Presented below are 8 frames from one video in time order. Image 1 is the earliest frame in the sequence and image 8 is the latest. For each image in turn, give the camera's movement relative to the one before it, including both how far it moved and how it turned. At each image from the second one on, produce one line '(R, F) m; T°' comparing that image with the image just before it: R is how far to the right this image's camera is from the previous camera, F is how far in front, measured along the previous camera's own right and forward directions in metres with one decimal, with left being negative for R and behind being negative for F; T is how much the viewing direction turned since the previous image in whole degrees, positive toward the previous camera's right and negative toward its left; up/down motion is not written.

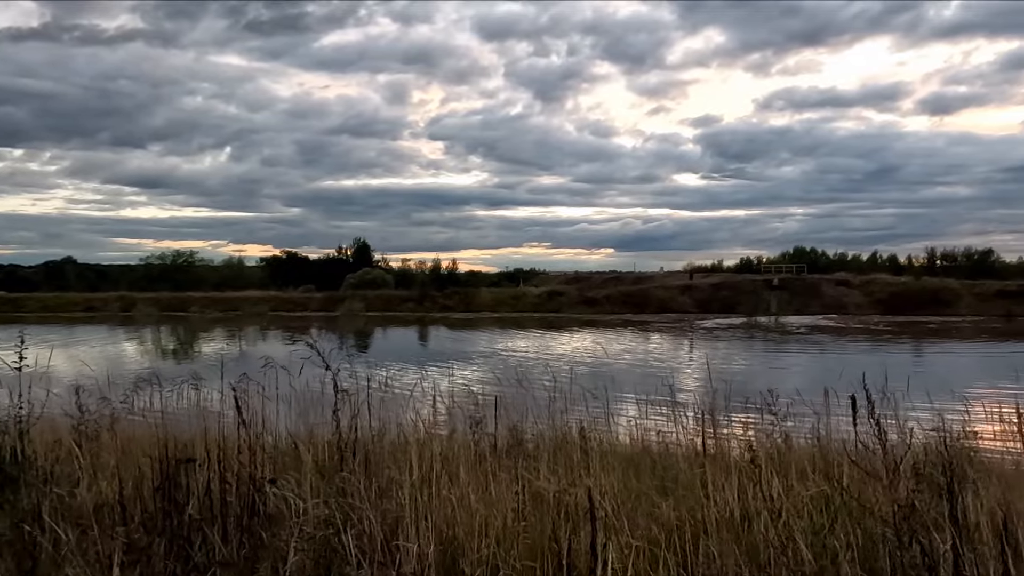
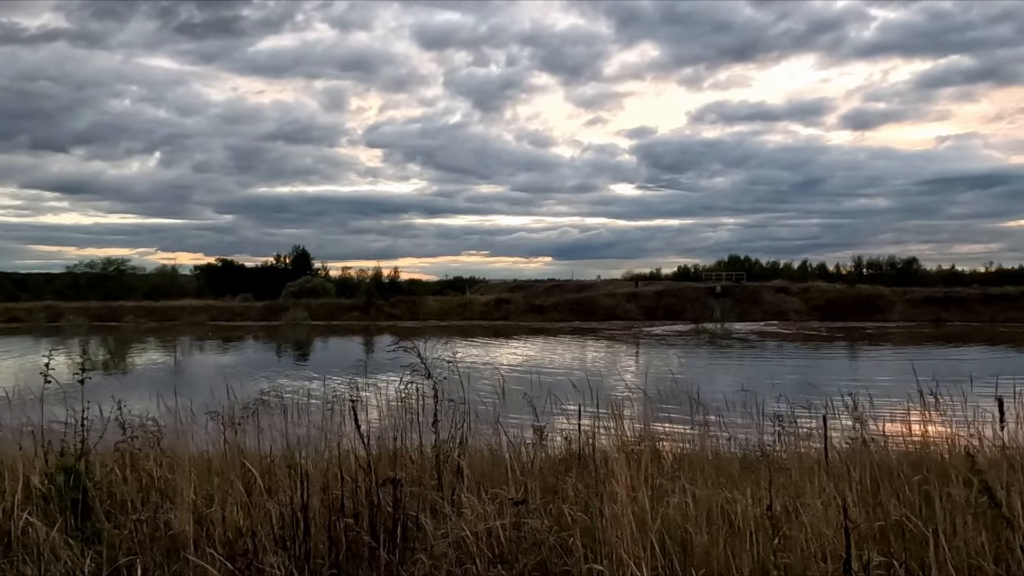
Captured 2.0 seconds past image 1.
(-0.7, -0.4) m; +5°
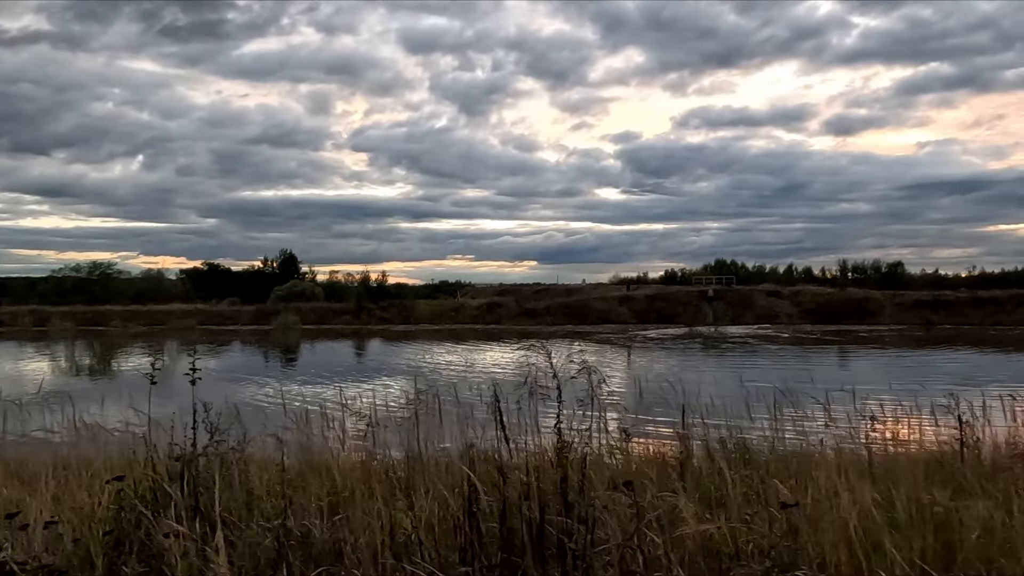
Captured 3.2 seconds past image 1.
(-0.5, -0.3) m; +1°
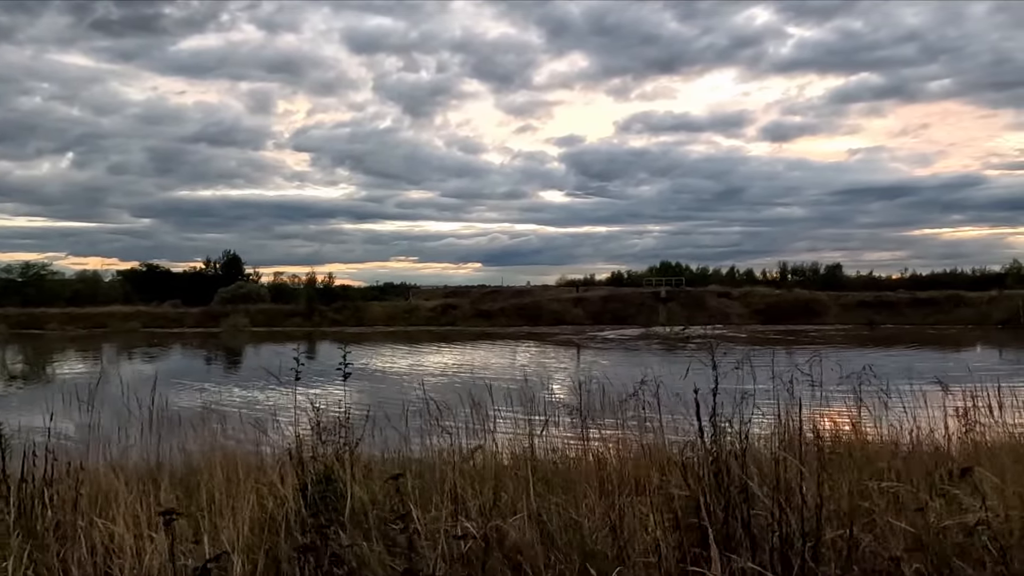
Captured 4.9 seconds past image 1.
(-0.7, -0.4) m; +4°
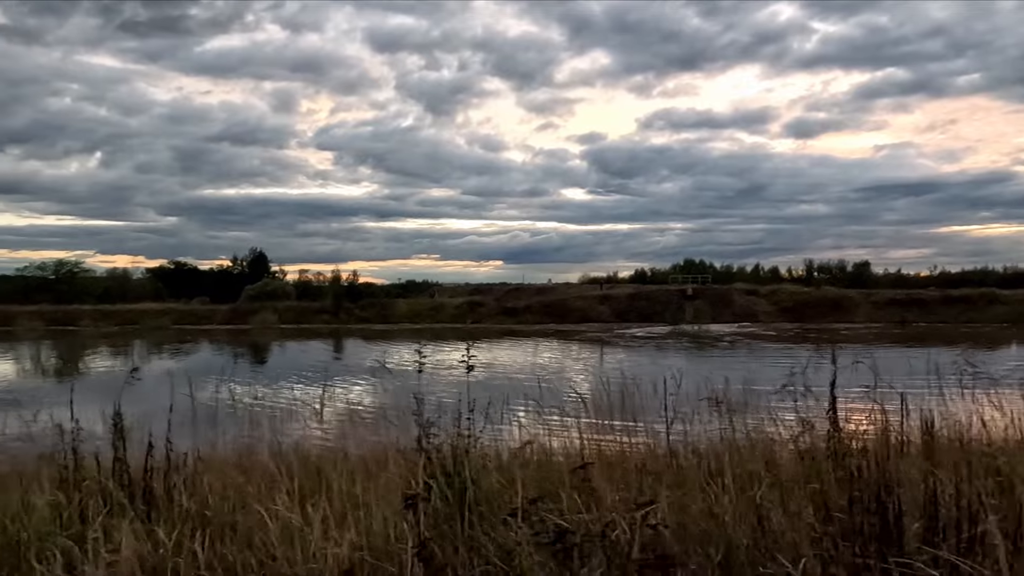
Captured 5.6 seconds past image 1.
(-0.3, -0.3) m; -1°
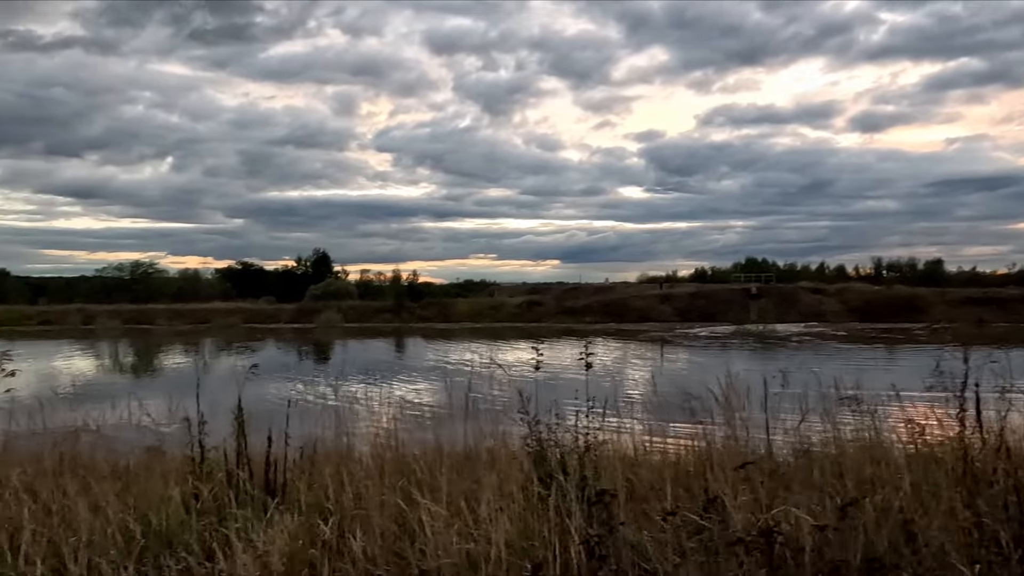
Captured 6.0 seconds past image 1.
(-0.2, -0.2) m; -4°
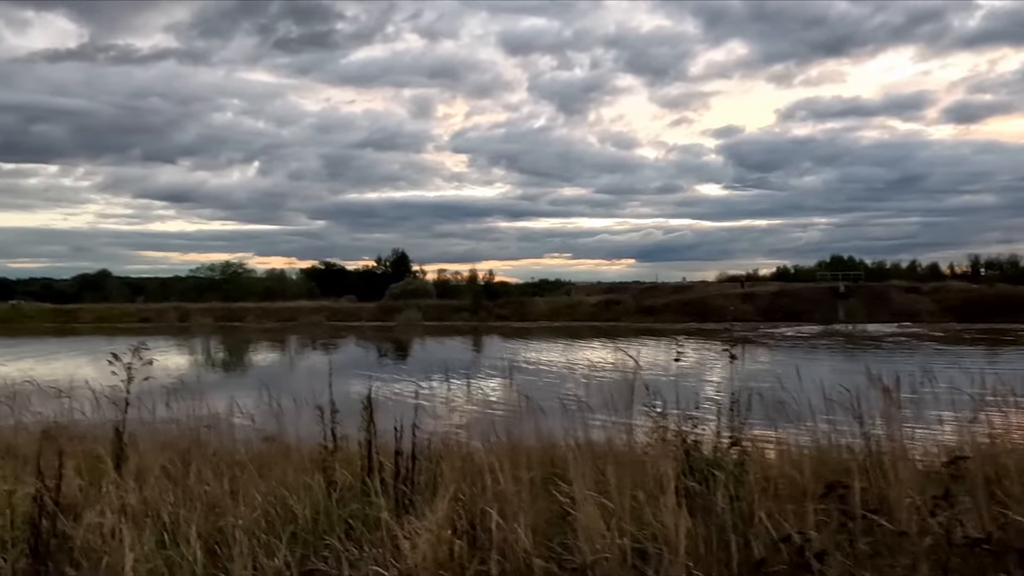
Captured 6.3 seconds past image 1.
(-0.2, -0.2) m; -6°
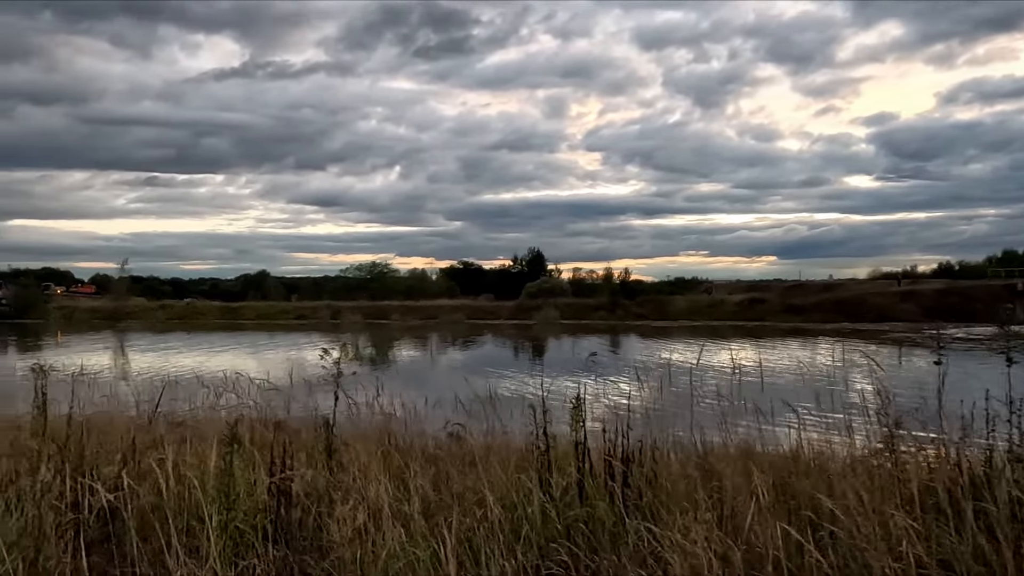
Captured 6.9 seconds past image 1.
(-0.3, -0.2) m; -10°
